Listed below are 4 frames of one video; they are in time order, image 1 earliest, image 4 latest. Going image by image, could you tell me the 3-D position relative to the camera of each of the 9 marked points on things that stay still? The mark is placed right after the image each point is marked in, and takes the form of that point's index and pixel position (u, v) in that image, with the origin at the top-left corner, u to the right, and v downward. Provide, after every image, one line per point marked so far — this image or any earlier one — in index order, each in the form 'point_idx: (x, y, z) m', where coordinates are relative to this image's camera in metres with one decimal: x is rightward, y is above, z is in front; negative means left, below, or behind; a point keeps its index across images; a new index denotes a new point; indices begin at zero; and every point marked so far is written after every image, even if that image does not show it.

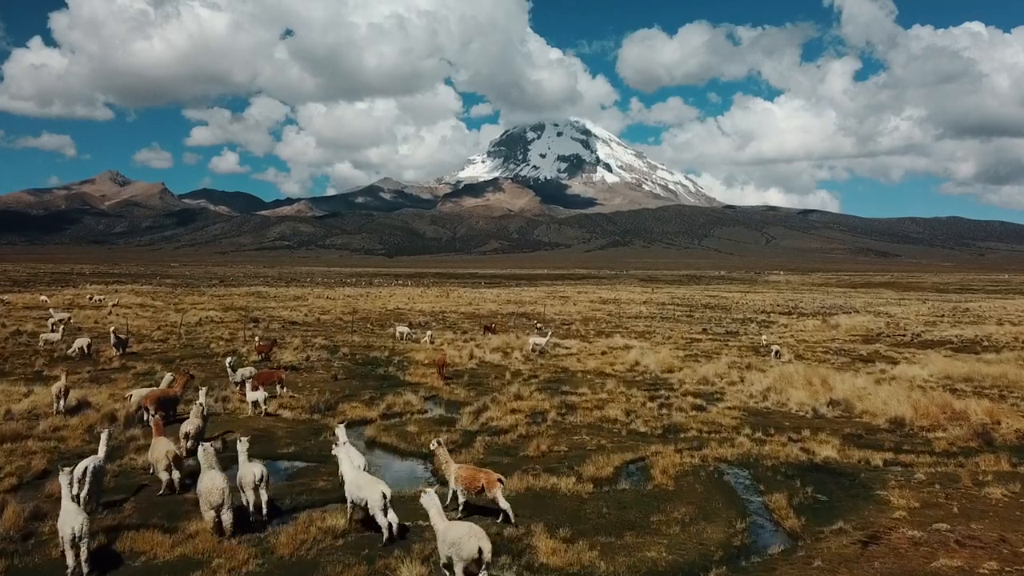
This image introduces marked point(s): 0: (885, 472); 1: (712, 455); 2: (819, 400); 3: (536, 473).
0: (+4.0, -2.0, +8.5) m
1: (+2.3, -2.0, +9.4) m
2: (+5.2, -1.9, +13.5) m
3: (+0.2, -1.9, +8.2) m
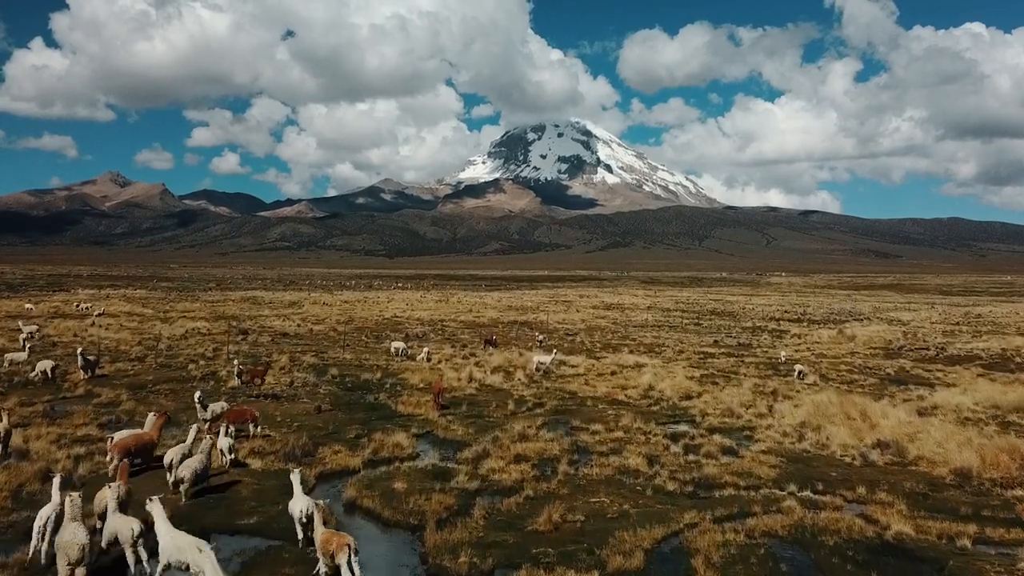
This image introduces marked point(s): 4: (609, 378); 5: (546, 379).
0: (+4.0, -2.3, +6.9) m
1: (+2.4, -2.3, +7.8) m
2: (+5.2, -2.3, +11.9) m
3: (+0.3, -2.3, +6.6) m
4: (+2.4, -2.2, +19.4) m
5: (+0.8, -2.2, +19.6) m
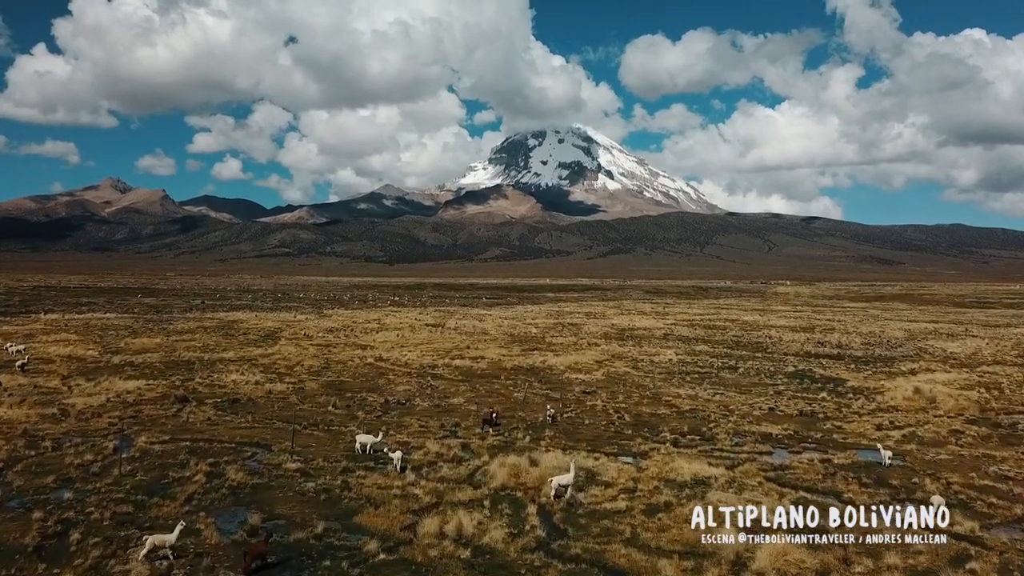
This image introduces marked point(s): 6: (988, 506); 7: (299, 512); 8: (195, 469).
0: (+4.2, -3.9, +0.5) m
1: (+2.5, -3.9, +1.4) m
2: (+5.4, -3.9, +5.5) m
3: (+0.4, -3.9, +0.2) m
4: (+2.5, -3.9, +12.9) m
5: (+1.0, -3.9, +13.2) m
6: (+8.7, -4.0, +14.8) m
7: (-3.7, -3.8, +13.7) m
8: (-6.5, -3.6, +16.6) m
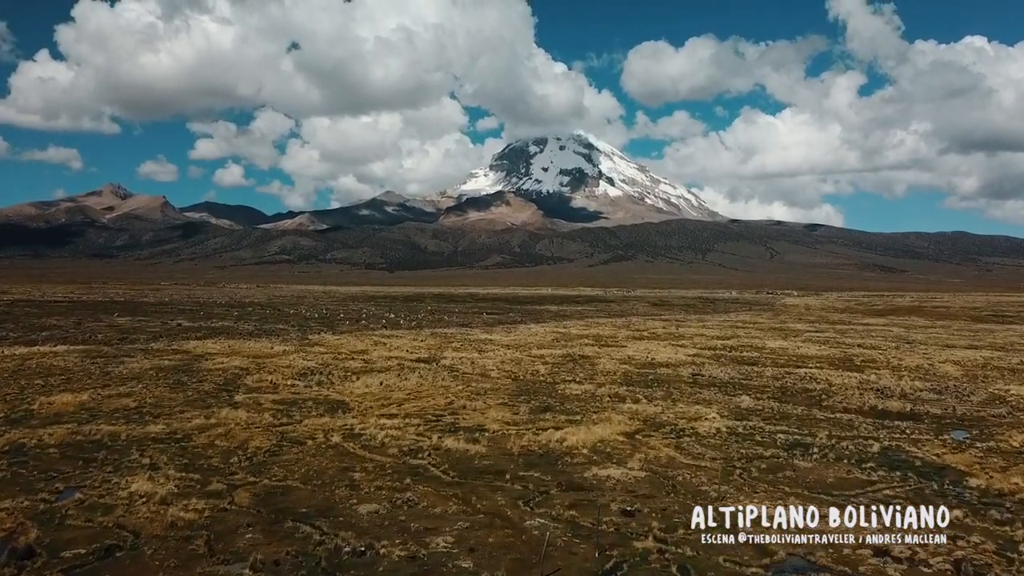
0: (+4.4, -5.8, -8.2) m
1: (+2.8, -5.8, -7.3) m
2: (+5.6, -5.8, -3.2) m
3: (+0.7, -5.7, -8.5) m
4: (+2.8, -5.8, +4.2) m
5: (+1.3, -5.9, +4.4) m
6: (+9.0, -5.9, +6.0) m
7: (-3.4, -5.7, +5.0) m
8: (-6.3, -5.6, +7.9) m
